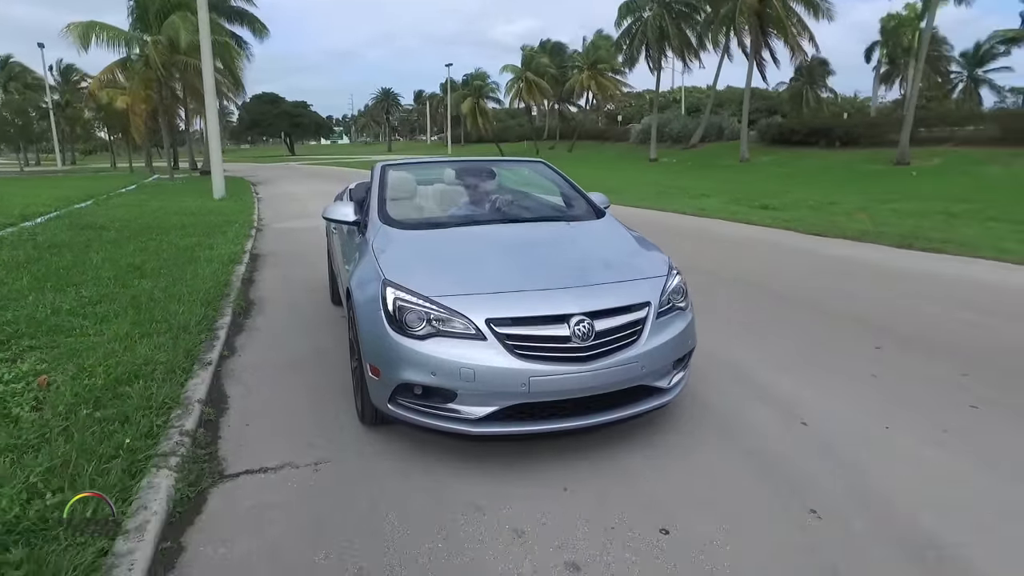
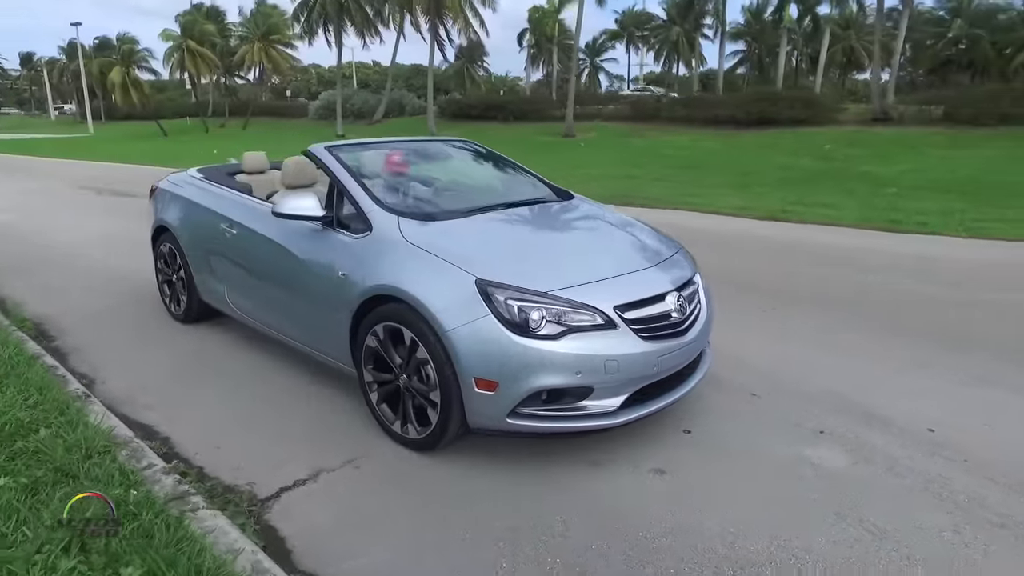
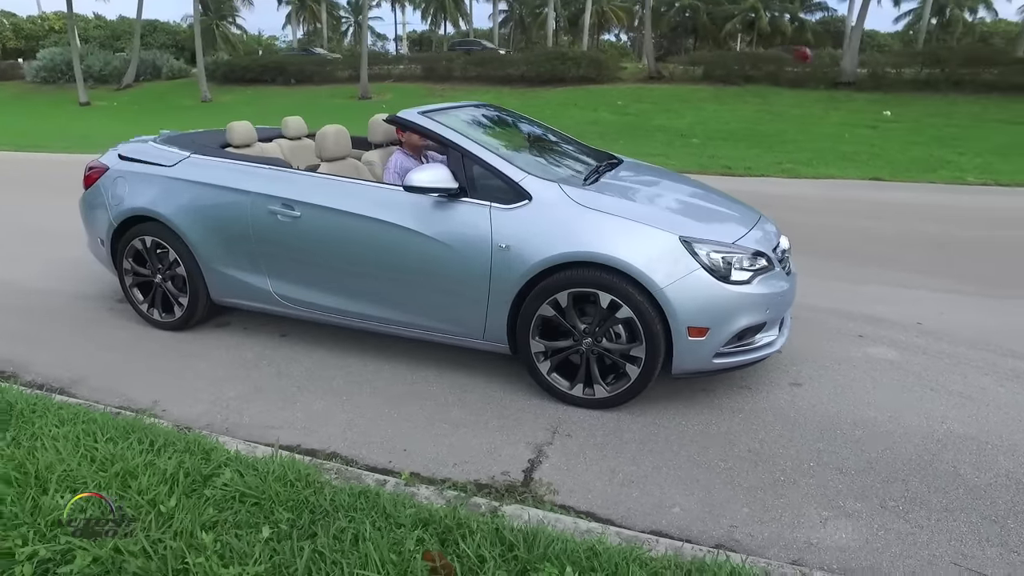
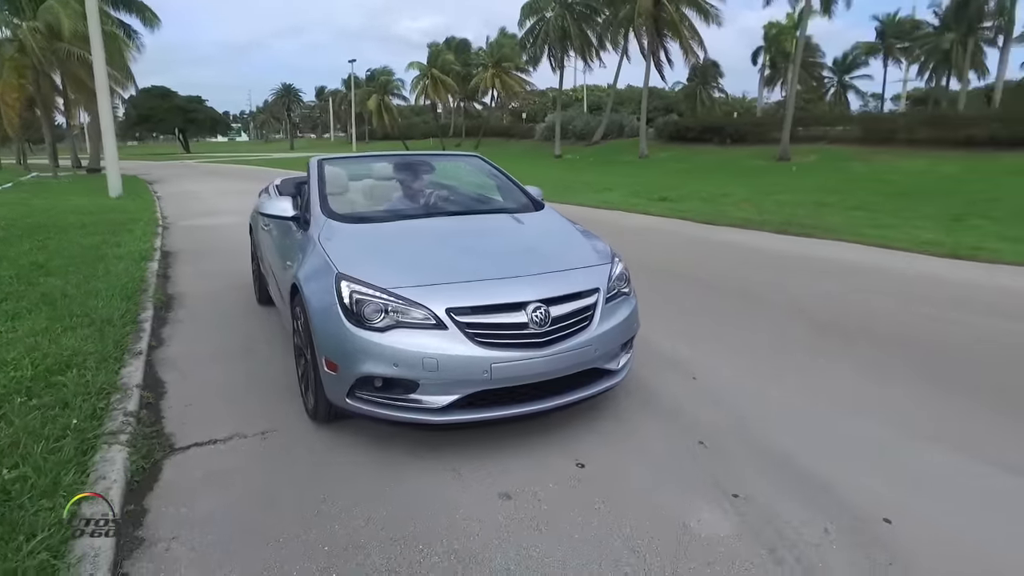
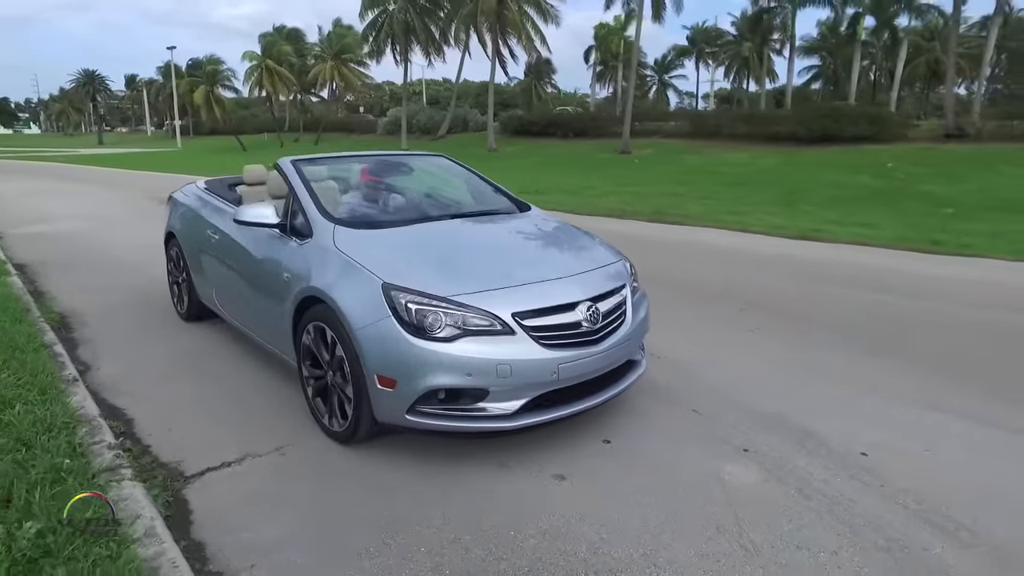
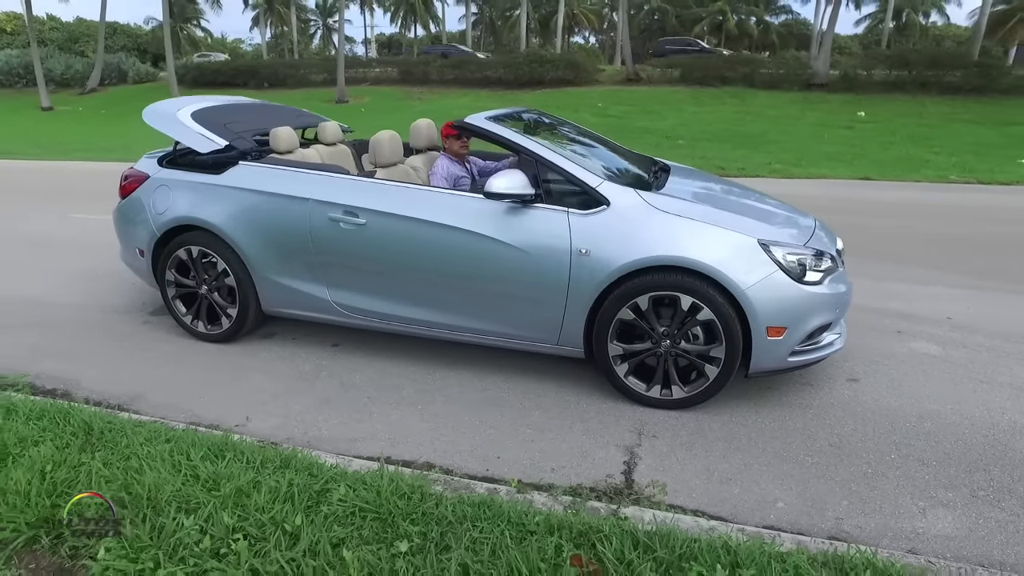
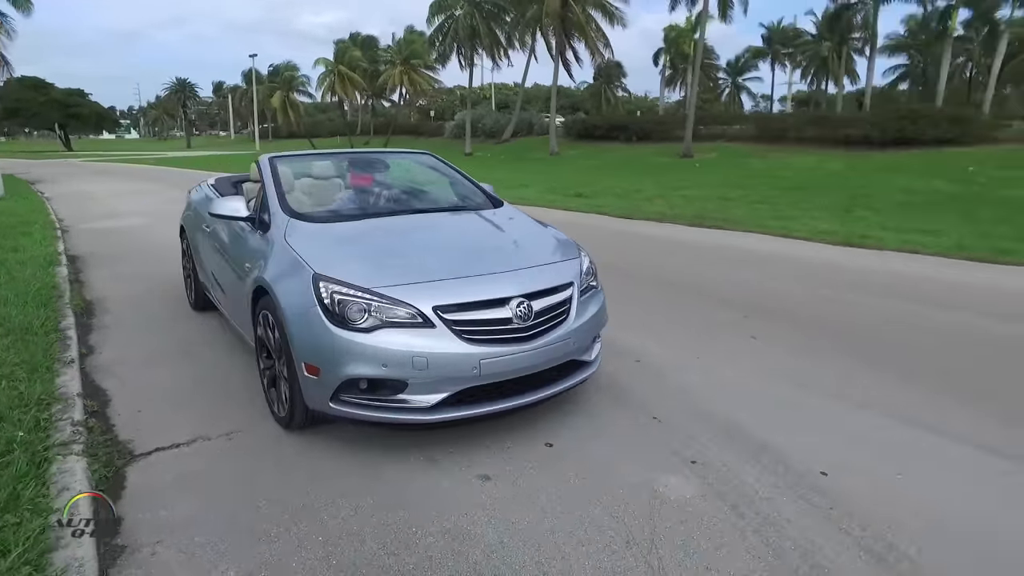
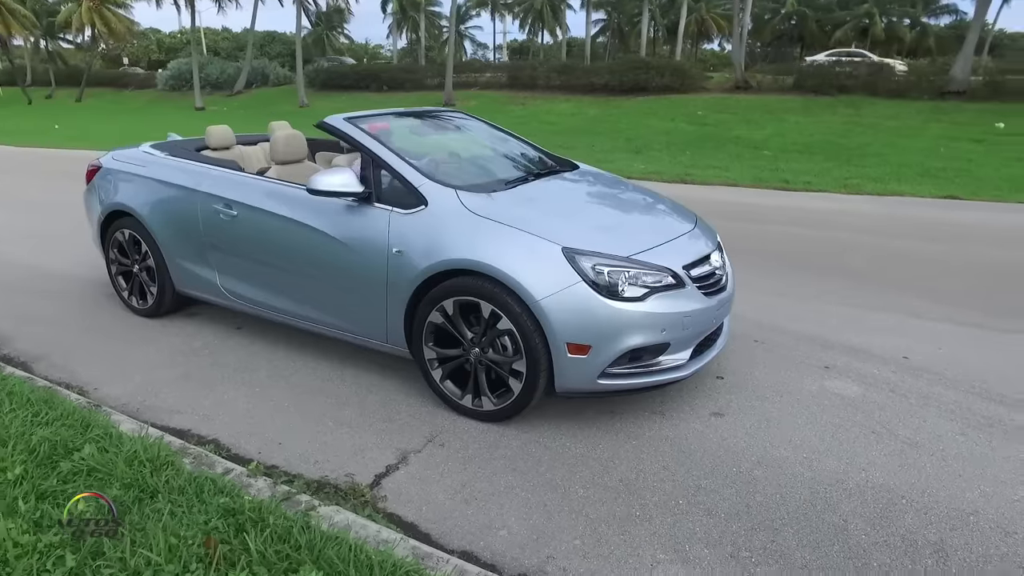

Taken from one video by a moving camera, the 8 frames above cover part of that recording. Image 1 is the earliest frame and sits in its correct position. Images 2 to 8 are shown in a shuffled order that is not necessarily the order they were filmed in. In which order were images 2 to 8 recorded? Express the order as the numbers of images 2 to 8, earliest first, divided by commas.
4, 7, 5, 2, 8, 3, 6
